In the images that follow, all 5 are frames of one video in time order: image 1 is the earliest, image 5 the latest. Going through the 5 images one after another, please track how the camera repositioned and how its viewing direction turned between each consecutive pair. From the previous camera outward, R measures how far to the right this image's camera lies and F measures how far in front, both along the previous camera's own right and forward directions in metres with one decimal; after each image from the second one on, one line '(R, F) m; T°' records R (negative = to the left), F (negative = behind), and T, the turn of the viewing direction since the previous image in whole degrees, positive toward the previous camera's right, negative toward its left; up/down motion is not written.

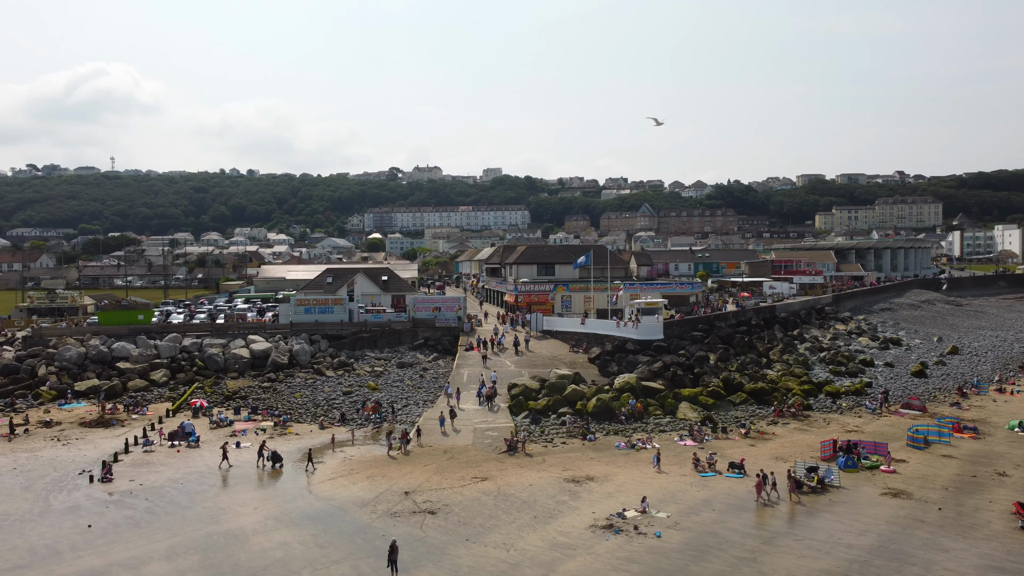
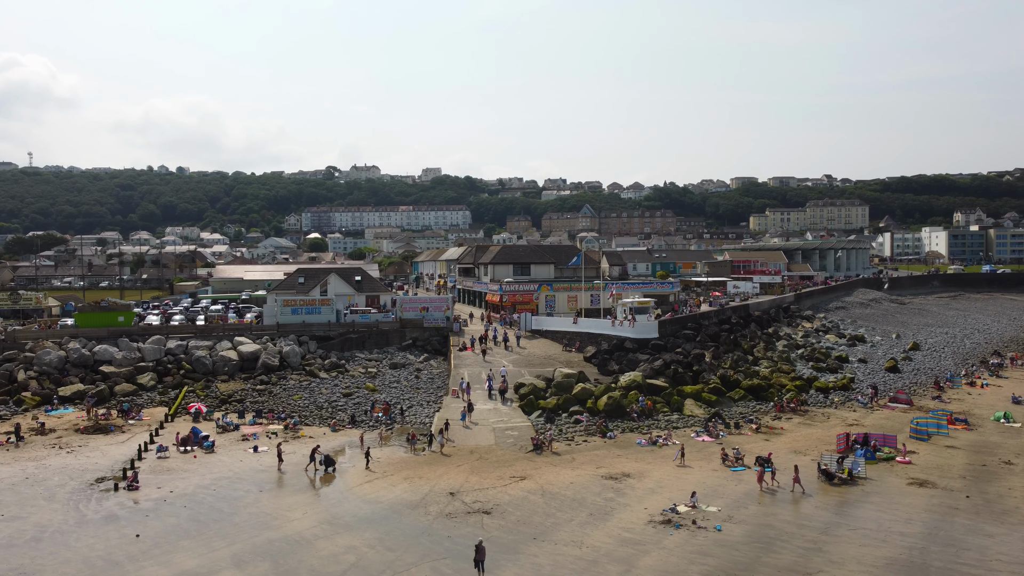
(-2.3, +0.1) m; +5°
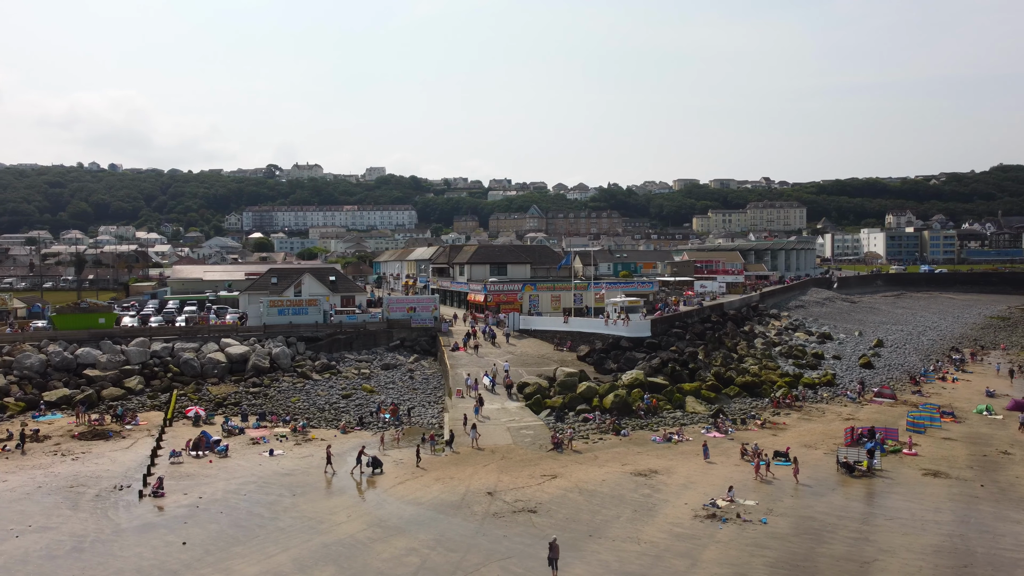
(-2.0, +0.1) m; +4°
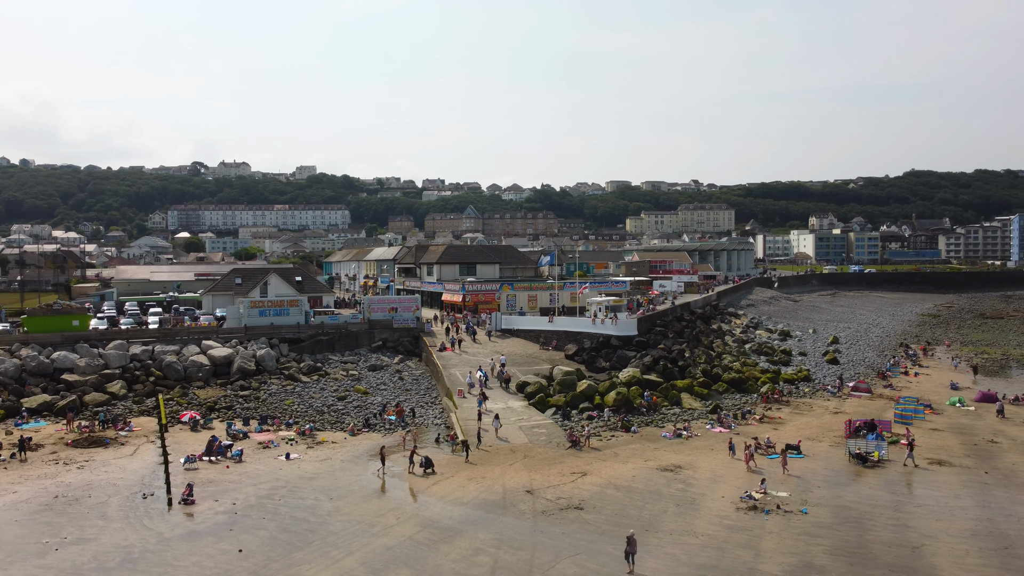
(-2.3, +0.1) m; +5°
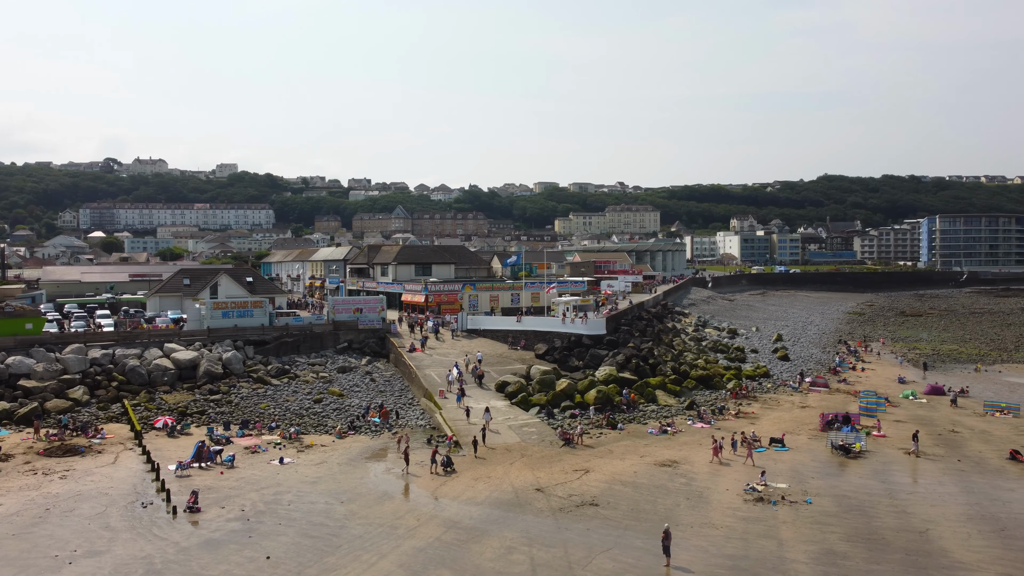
(-1.8, 0.0) m; +6°
